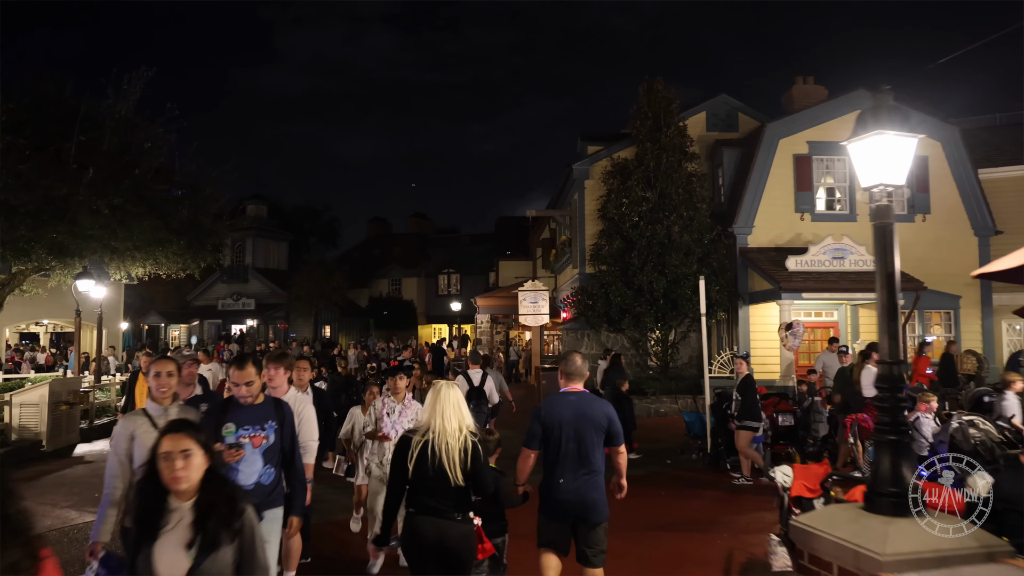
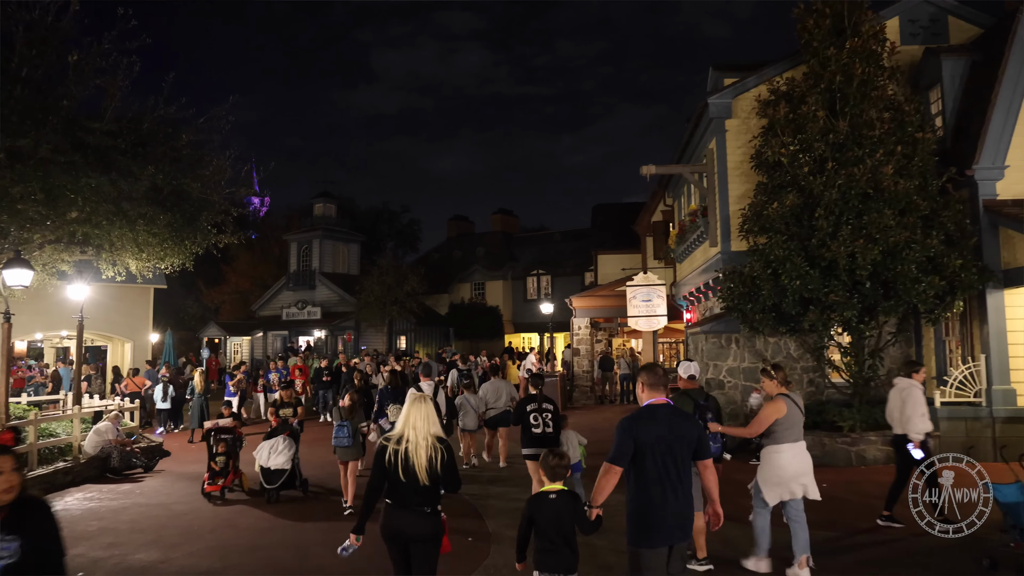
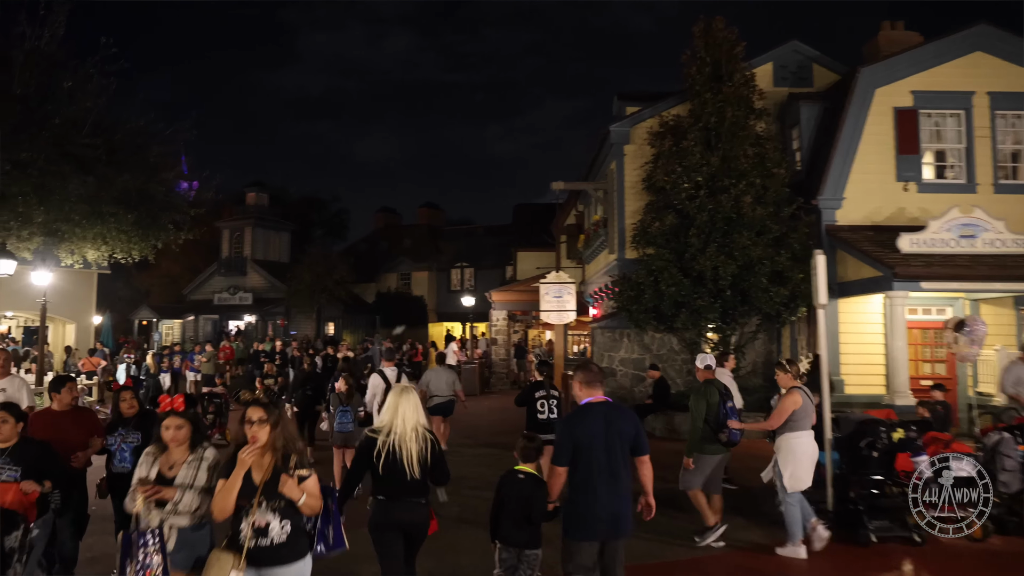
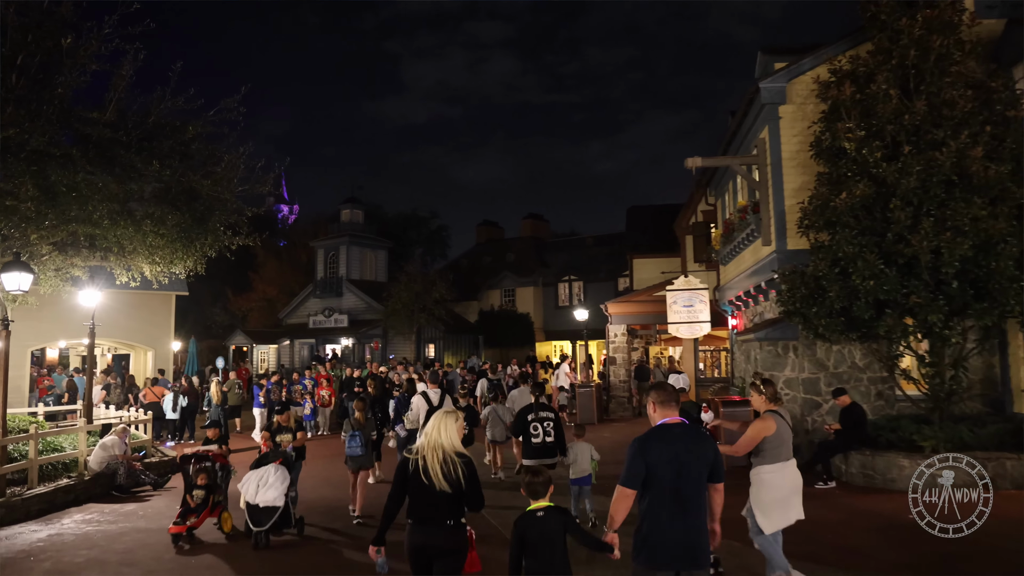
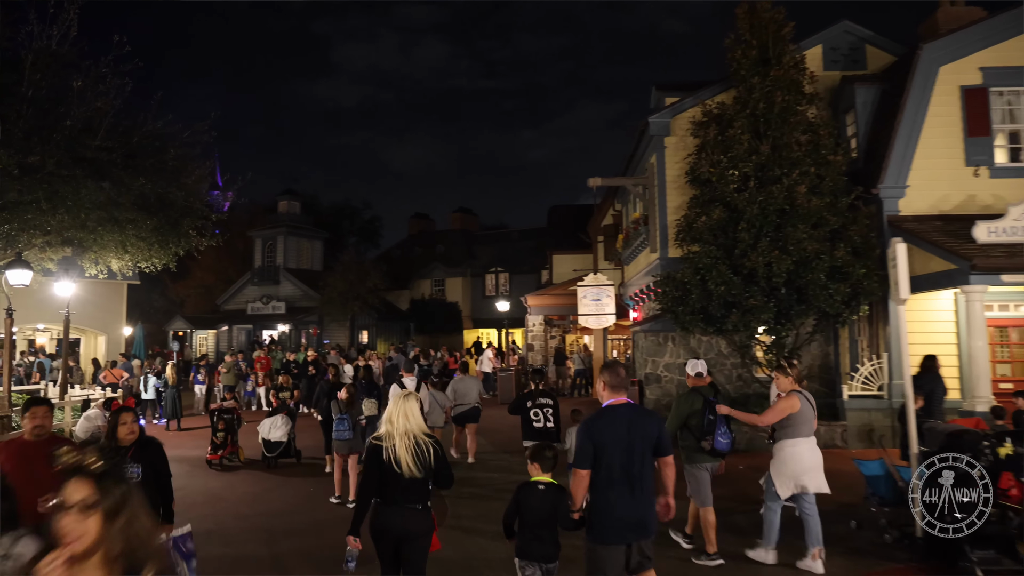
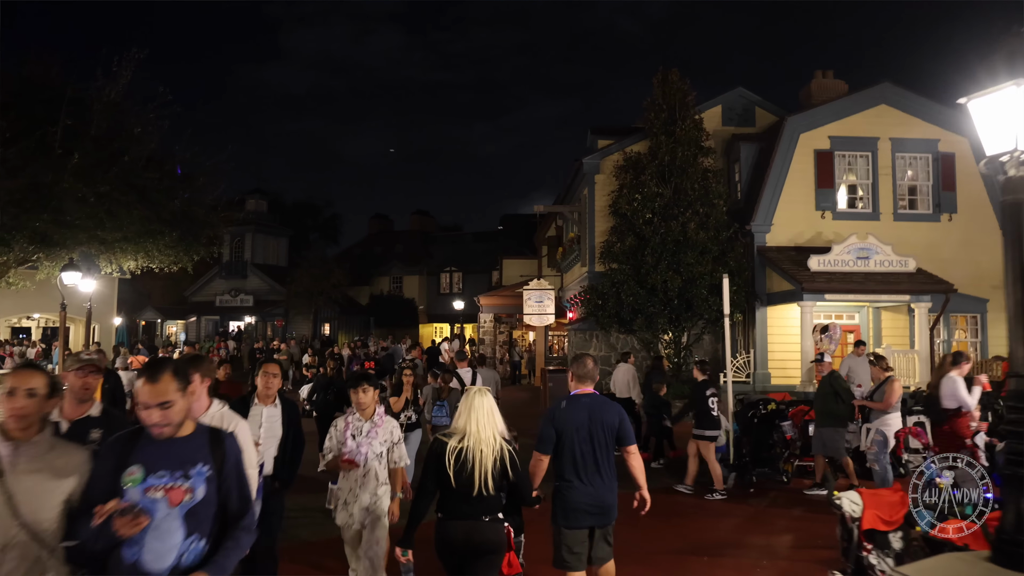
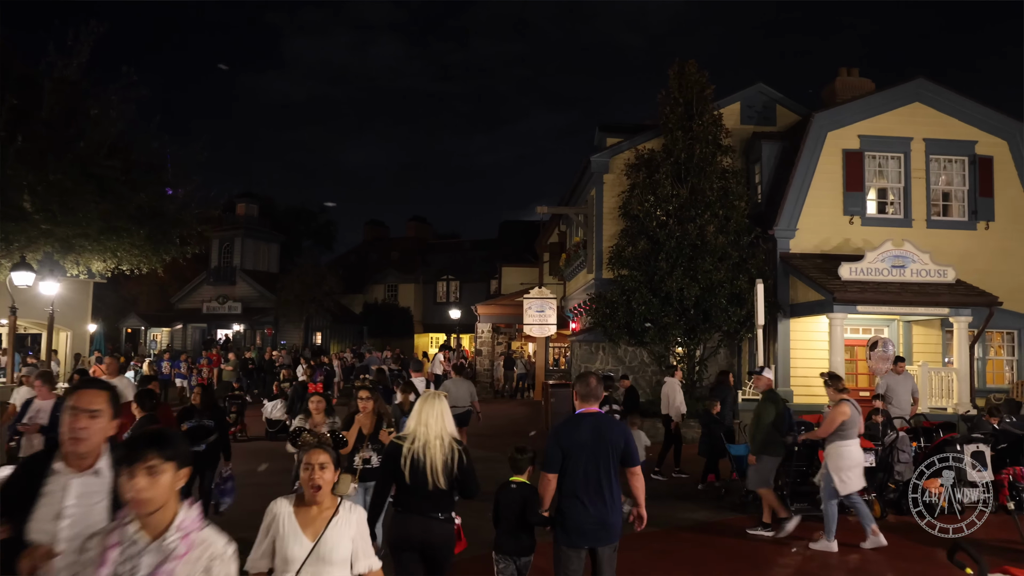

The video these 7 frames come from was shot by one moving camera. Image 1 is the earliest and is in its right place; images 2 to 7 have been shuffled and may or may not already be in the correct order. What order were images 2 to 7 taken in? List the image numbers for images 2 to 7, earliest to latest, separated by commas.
6, 7, 3, 5, 2, 4
